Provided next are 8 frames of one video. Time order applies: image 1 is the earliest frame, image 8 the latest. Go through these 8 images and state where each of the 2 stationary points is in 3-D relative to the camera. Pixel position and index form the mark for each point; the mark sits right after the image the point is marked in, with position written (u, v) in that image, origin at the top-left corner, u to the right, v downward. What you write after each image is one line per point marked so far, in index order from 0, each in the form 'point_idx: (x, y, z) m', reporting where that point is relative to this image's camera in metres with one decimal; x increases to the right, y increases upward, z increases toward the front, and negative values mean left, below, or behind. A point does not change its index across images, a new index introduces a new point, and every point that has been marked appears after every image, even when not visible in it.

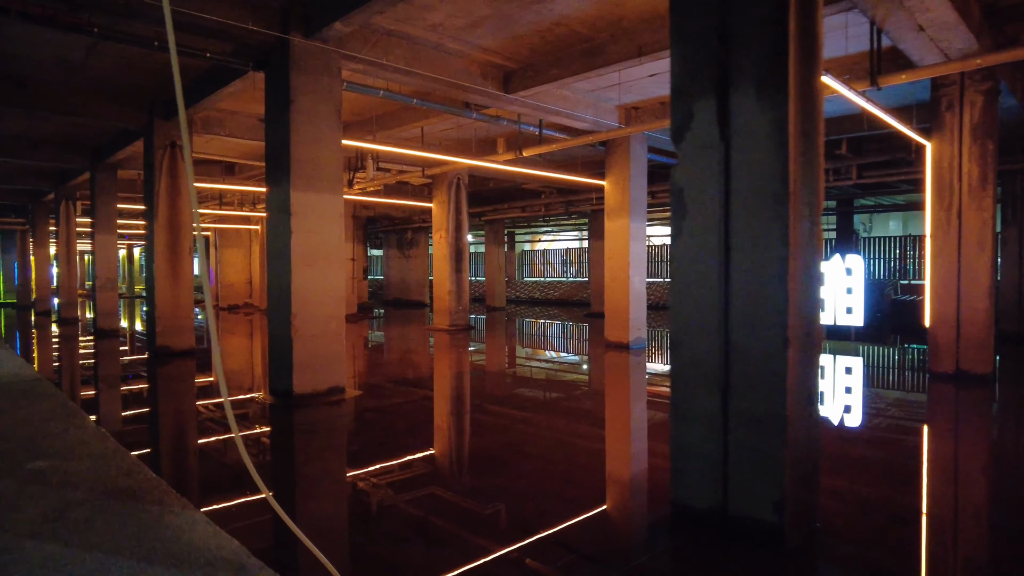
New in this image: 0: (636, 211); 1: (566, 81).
0: (+2.1, +1.2, +10.3) m
1: (+0.7, +2.5, +7.6) m
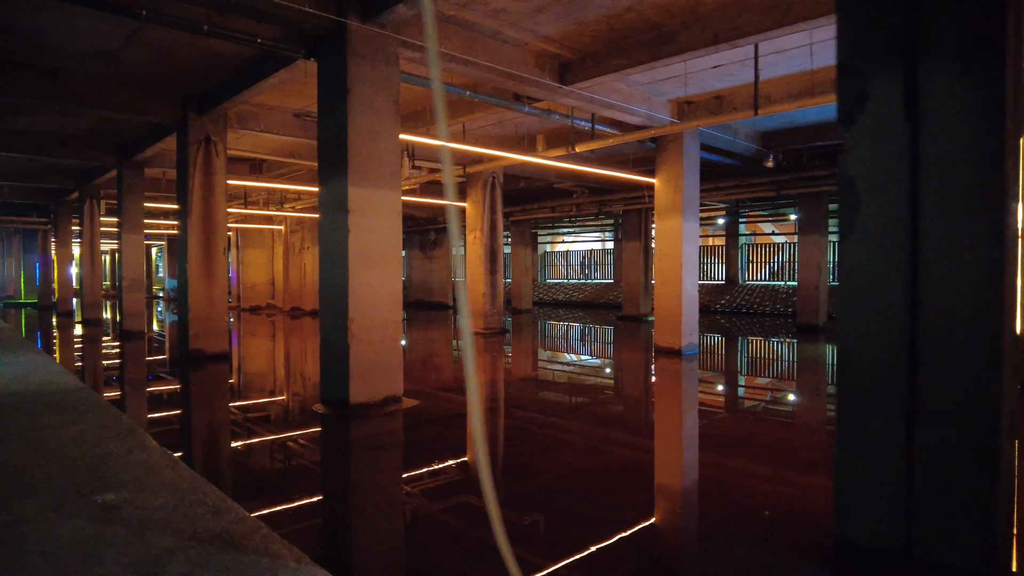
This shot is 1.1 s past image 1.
0: (+2.7, +1.2, +9.8) m
1: (+1.4, +2.4, +7.2) m
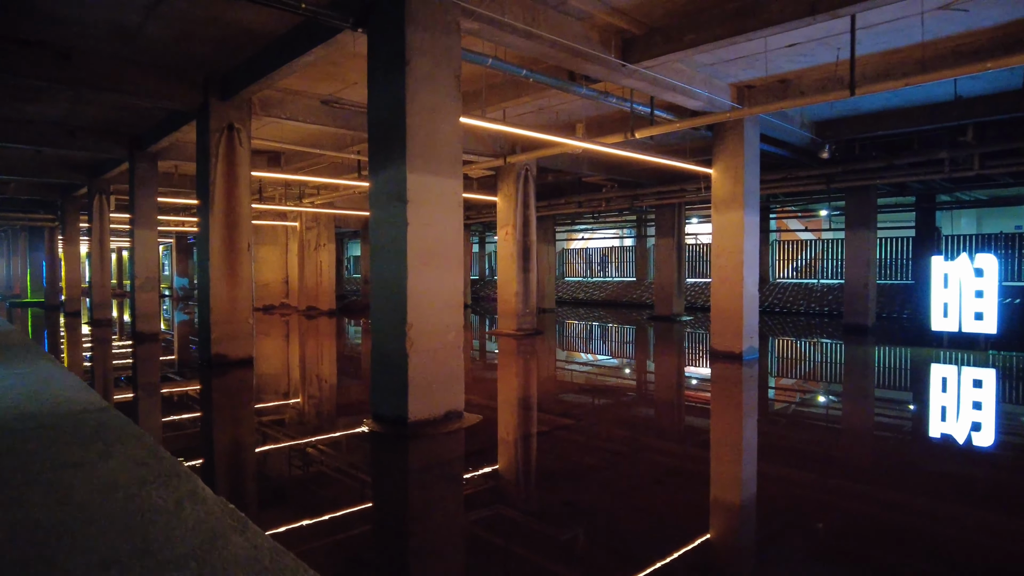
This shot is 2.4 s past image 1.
0: (+3.4, +1.2, +9.1) m
1: (+2.0, +2.4, +6.5) m
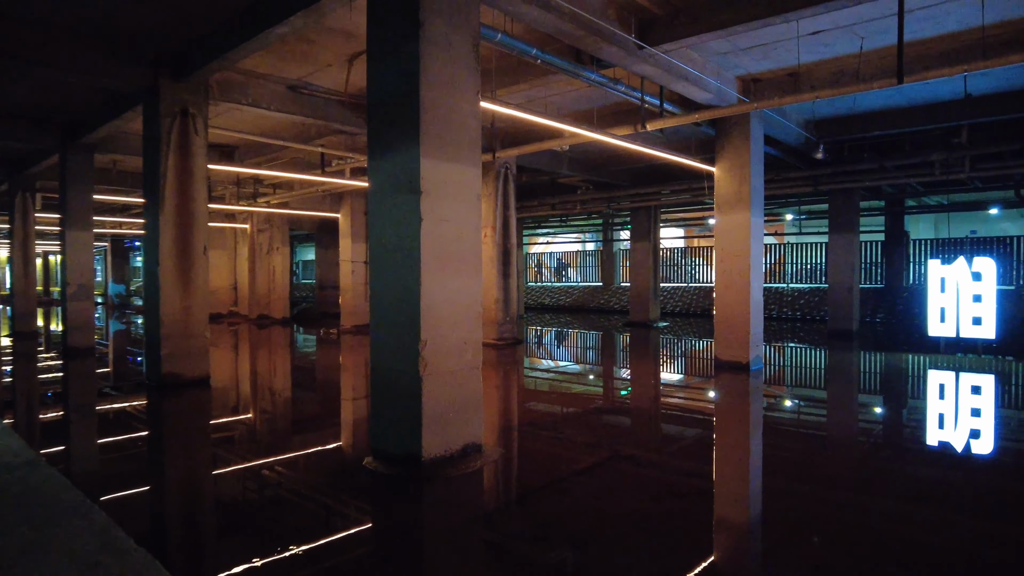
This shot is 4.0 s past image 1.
0: (+3.2, +1.1, +8.6) m
1: (+2.0, +2.4, +5.9) m
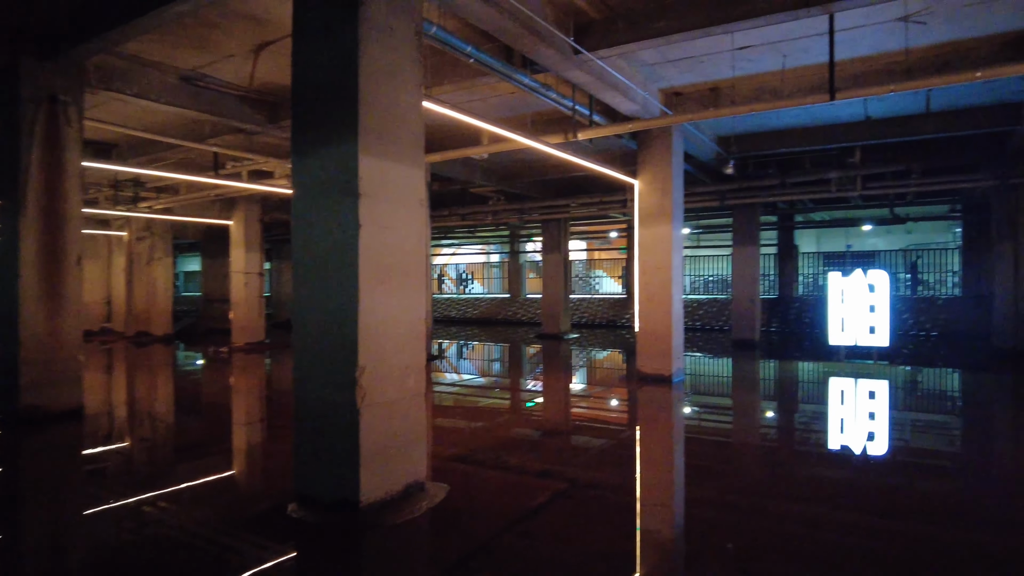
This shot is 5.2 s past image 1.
0: (+2.2, +0.9, +8.6) m
1: (+1.4, +2.2, +5.8) m
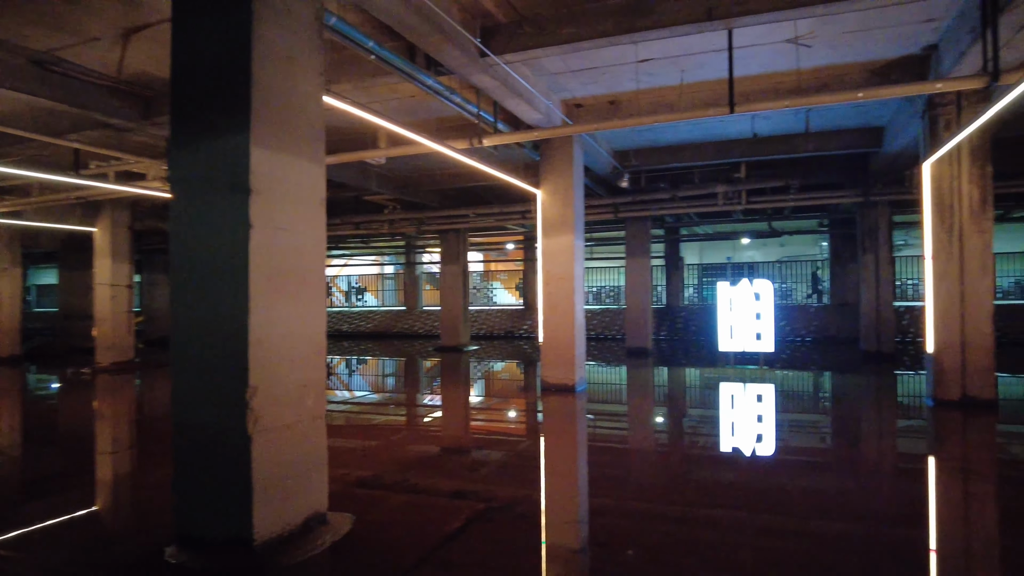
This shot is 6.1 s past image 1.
0: (+0.9, +0.8, +8.6) m
1: (+0.6, +2.2, +5.7) m
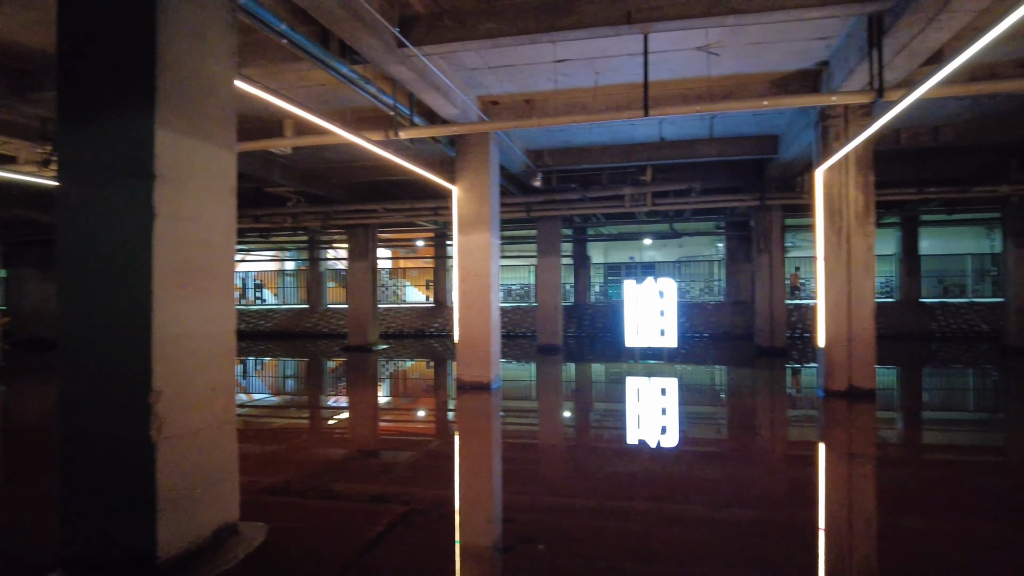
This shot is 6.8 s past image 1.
0: (-0.2, +0.8, +8.6) m
1: (-0.1, +2.2, +5.7) m
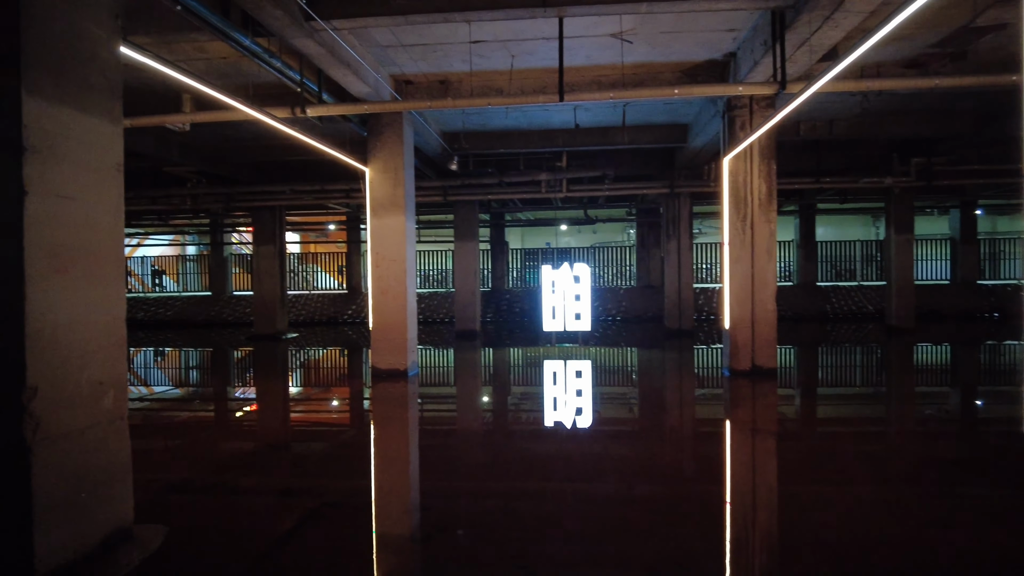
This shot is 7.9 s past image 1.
0: (-1.3, +1.0, +8.4) m
1: (-0.8, +2.3, +5.5) m
